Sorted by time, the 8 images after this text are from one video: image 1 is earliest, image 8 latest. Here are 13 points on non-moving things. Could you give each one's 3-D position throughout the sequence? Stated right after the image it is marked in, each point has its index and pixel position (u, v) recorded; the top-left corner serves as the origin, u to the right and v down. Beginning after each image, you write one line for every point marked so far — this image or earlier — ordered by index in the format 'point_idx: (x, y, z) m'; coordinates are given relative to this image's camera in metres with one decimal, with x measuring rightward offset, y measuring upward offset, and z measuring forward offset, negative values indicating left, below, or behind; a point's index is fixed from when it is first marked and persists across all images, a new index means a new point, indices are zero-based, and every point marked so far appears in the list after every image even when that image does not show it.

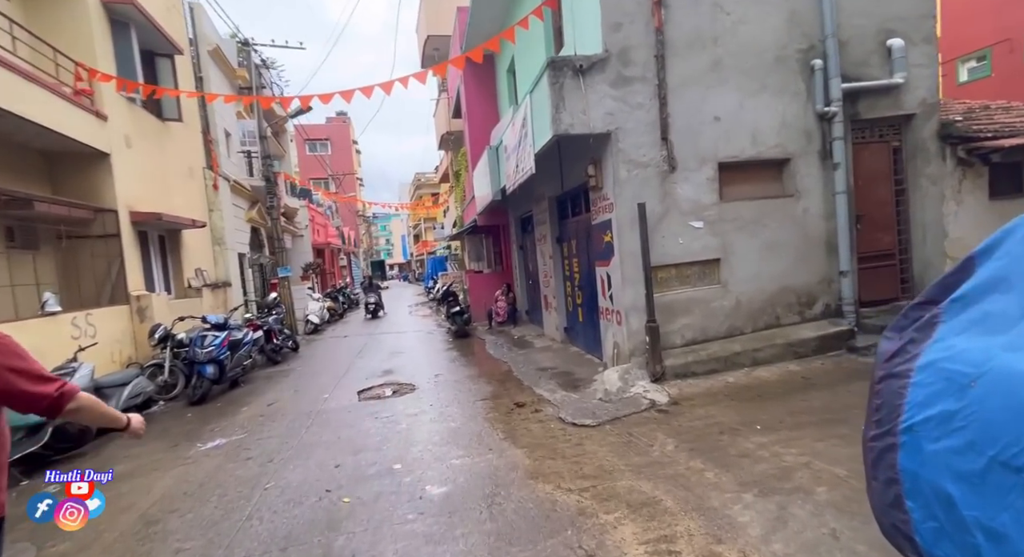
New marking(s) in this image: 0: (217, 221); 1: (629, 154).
0: (-7.4, +1.4, +12.0) m
1: (+1.2, +1.2, +4.8) m
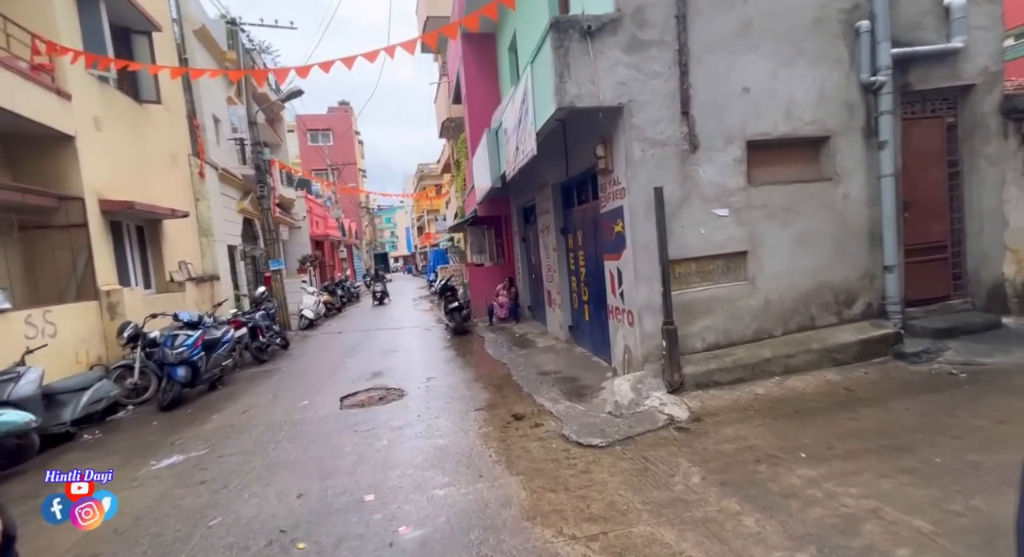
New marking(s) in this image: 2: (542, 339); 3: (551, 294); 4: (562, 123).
0: (-7.3, +1.6, +11.5) m
1: (+1.1, +1.3, +4.2) m
2: (+0.5, -1.0, +8.0) m
3: (+0.6, -0.3, +7.9) m
4: (+0.6, +1.8, +5.6) m
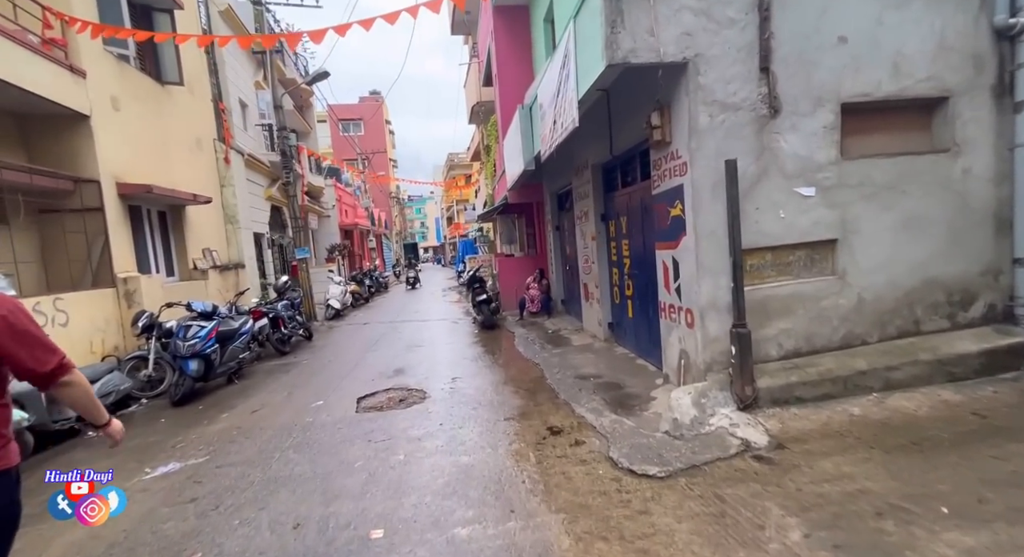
0: (-6.6, +1.9, +11.2) m
1: (+1.4, +1.3, +3.5) m
2: (+1.0, -0.9, +7.3) m
3: (+1.1, -0.1, +7.2) m
4: (+1.0, +1.9, +4.9) m
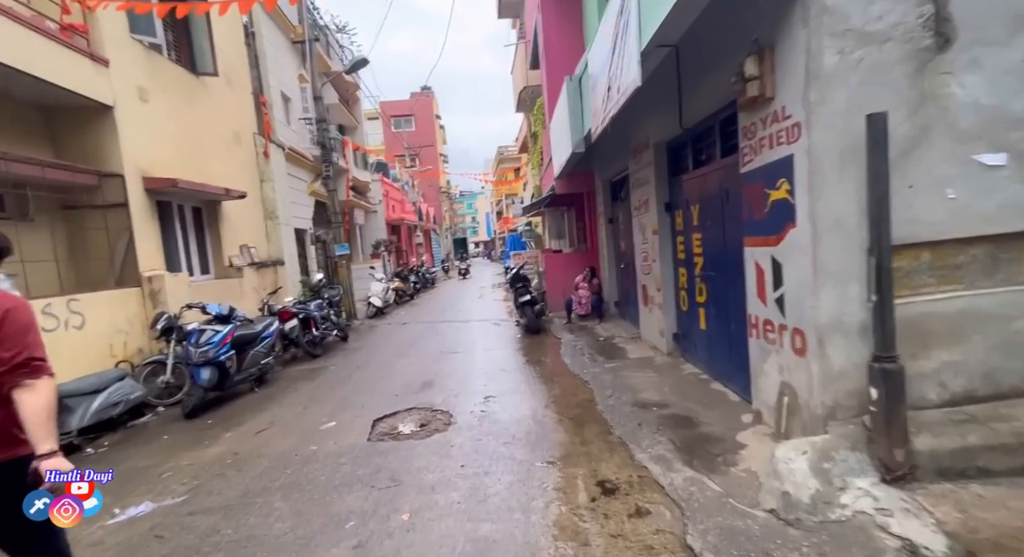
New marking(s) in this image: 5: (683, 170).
0: (-5.5, +1.9, +10.9) m
1: (+1.6, +1.3, +2.4) m
2: (+1.6, -0.9, +6.3) m
3: (+1.7, -0.1, +6.1) m
4: (+1.3, +1.9, +3.9) m
5: (+1.8, +1.1, +5.0) m
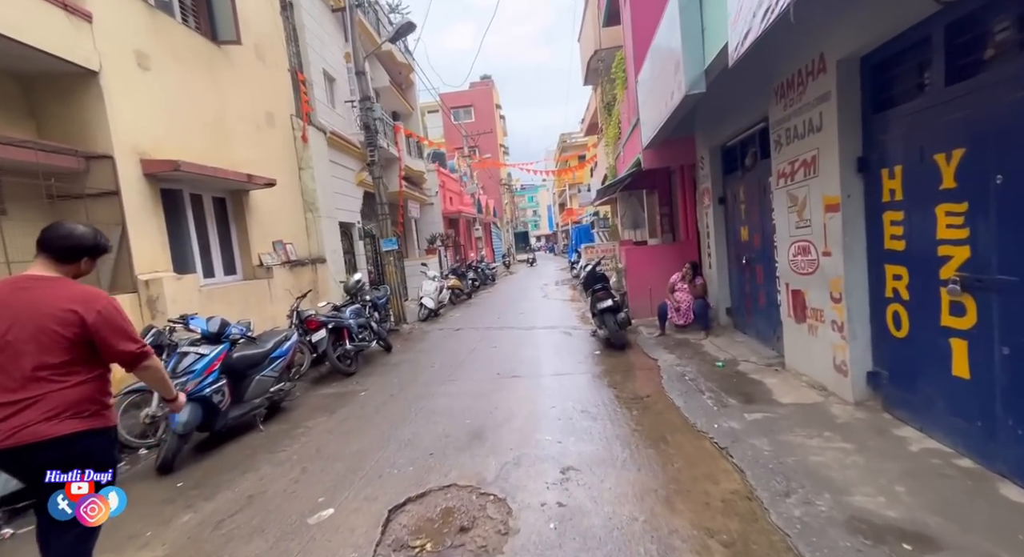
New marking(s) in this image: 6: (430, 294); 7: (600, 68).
0: (-4.1, +1.9, +9.7) m
1: (+1.9, +1.2, +0.3) m
2: (+2.4, -0.9, +4.2) m
3: (+2.5, -0.2, +4.0) m
4: (+1.8, +1.8, +1.8) m
5: (+2.4, +1.1, +2.9) m
6: (-2.0, -0.4, +11.9) m
7: (+2.3, +5.5, +12.6) m
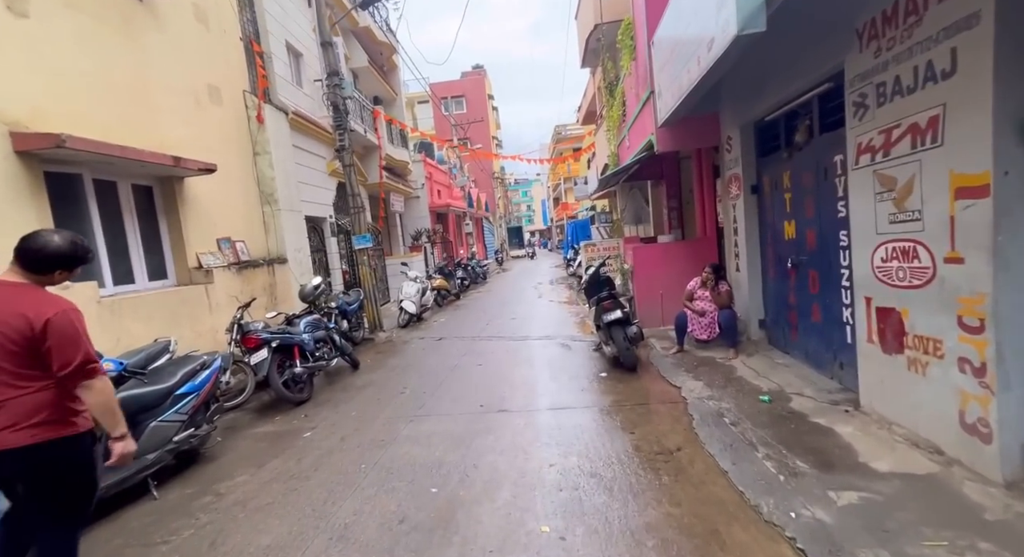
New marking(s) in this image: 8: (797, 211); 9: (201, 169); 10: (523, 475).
0: (-4.3, +1.9, +8.4) m
1: (+1.8, +1.1, -0.9) m
2: (+2.3, -1.0, +3.0) m
3: (+2.4, -0.3, +2.8) m
4: (+1.7, +1.7, +0.6) m
5: (+2.3, +1.0, +1.7) m
6: (-2.3, -0.4, +10.7) m
7: (+2.1, +5.5, +11.4) m
8: (+2.6, +0.6, +4.5) m
9: (-4.0, +1.4, +5.9) m
10: (+0.1, -1.3, +3.2) m
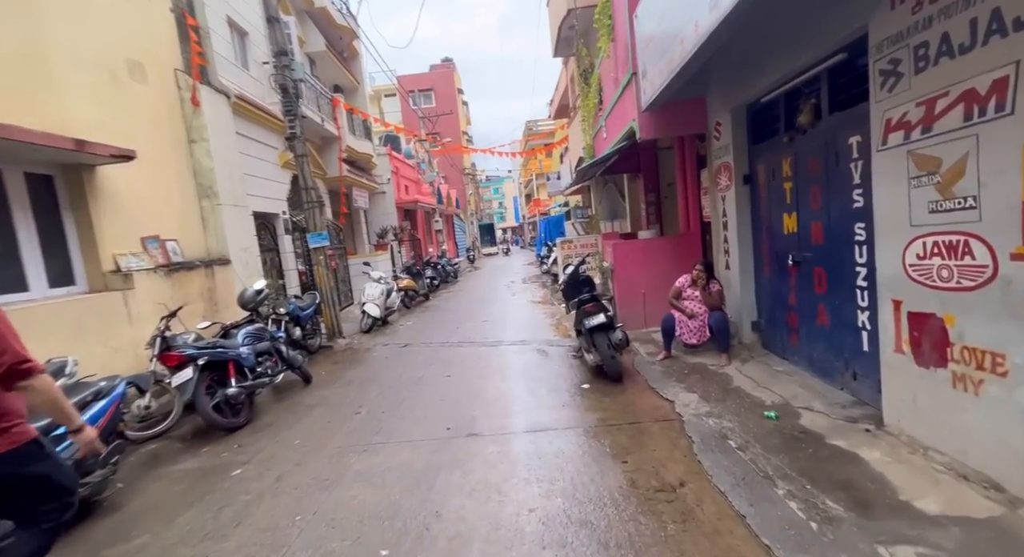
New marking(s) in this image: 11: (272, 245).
0: (-4.8, +1.9, +7.5) m
1: (+1.9, +1.1, -1.4) m
2: (+2.1, -1.0, +2.5) m
3: (+2.2, -0.3, +2.3) m
4: (+1.6, +1.7, +0.1) m
5: (+2.2, +1.0, +1.2) m
6: (-2.8, -0.4, +9.9) m
7: (+1.4, +5.5, +10.8) m
8: (+2.4, +0.6, +4.0) m
9: (-4.4, +1.3, +5.0) m
10: (-0.1, -1.3, +2.6) m
11: (-4.7, +0.7, +9.5) m
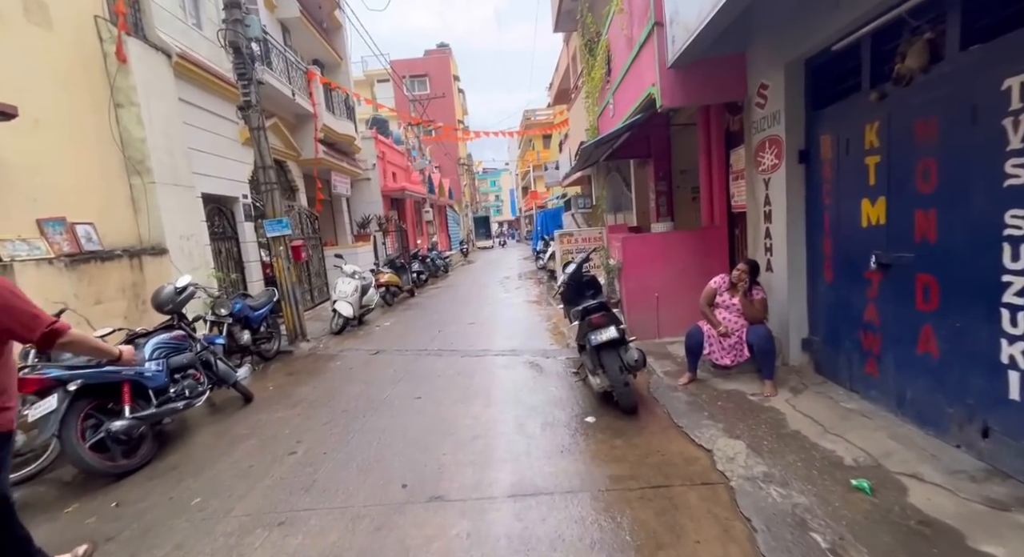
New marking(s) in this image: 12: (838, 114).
0: (-4.9, +2.0, +6.3) m
1: (+1.8, +0.9, -2.6) m
2: (+2.0, -1.1, +1.4) m
3: (+2.1, -0.3, +1.2) m
4: (+1.6, +1.6, -1.1) m
5: (+2.1, +0.9, +0.1) m
6: (-3.0, -0.3, +8.8) m
7: (+1.3, +5.6, +9.6) m
8: (+2.3, +0.6, +2.9) m
9: (-4.4, +1.4, +3.8) m
10: (-0.2, -1.4, +1.5) m
11: (-4.9, +0.8, +8.3) m
12: (+2.3, +1.2, +3.5) m
